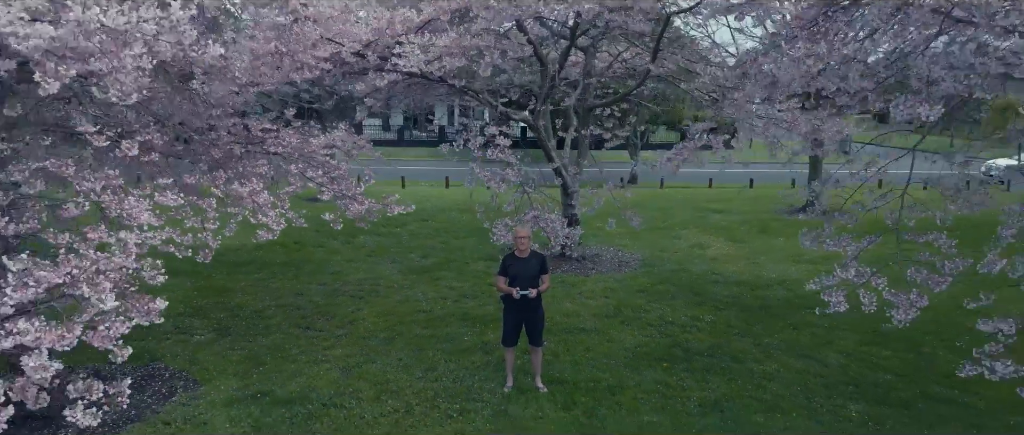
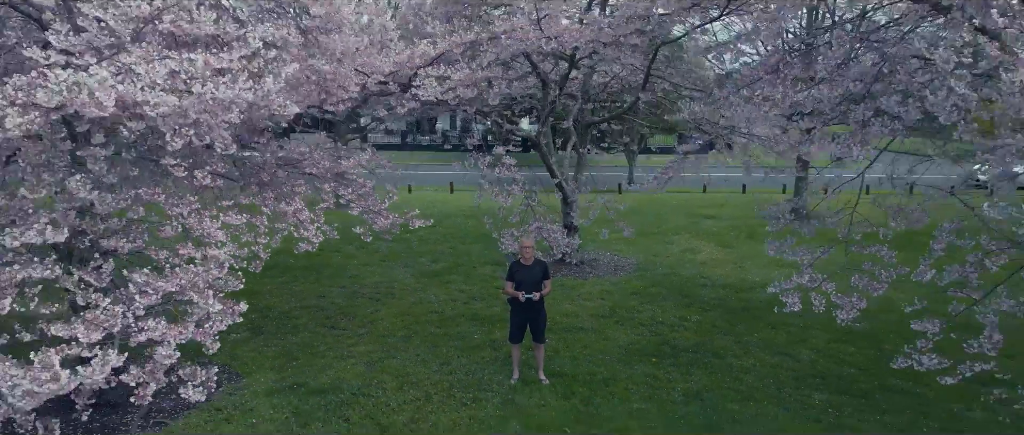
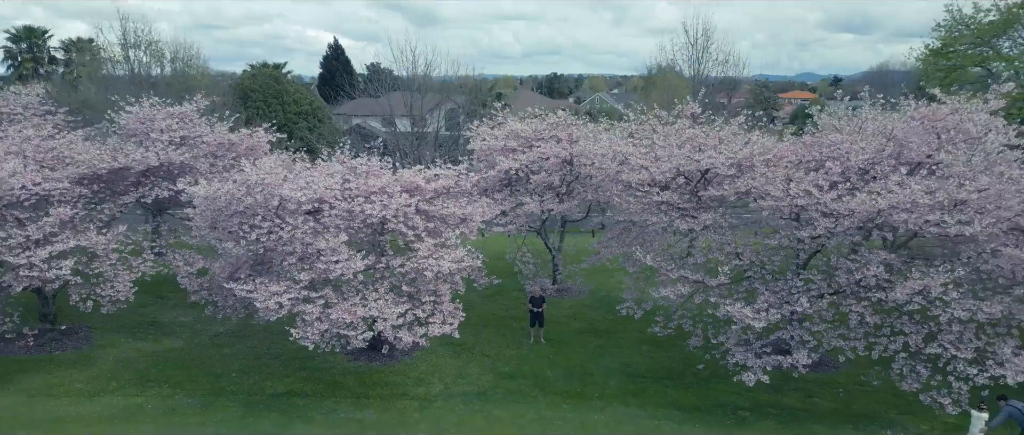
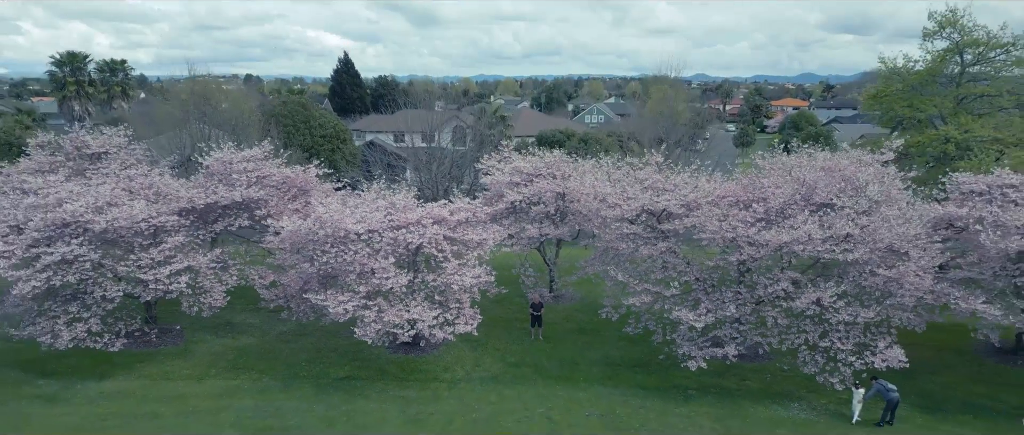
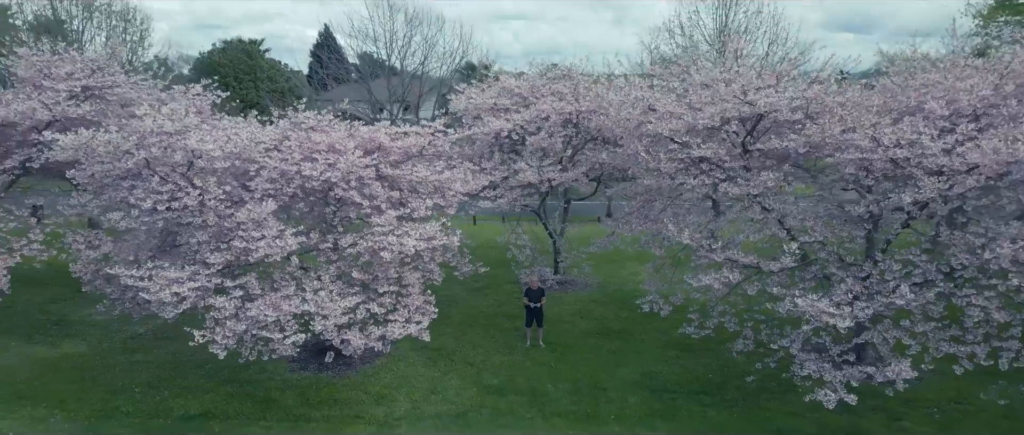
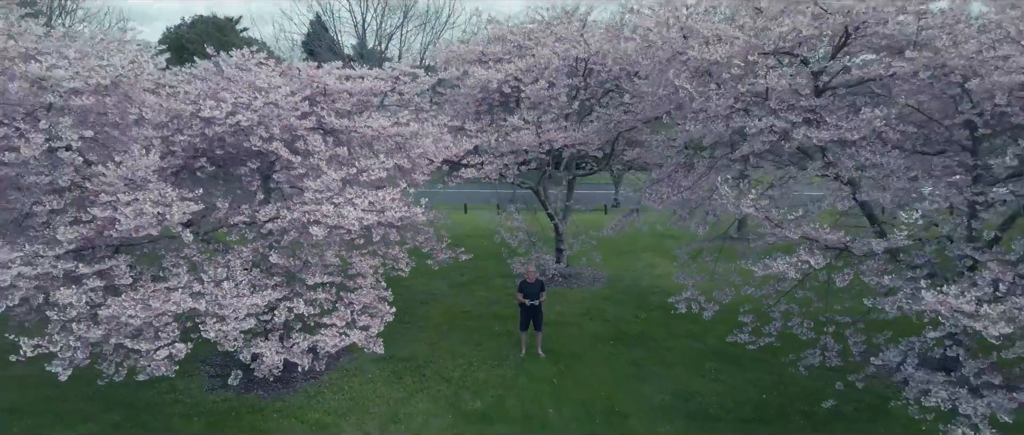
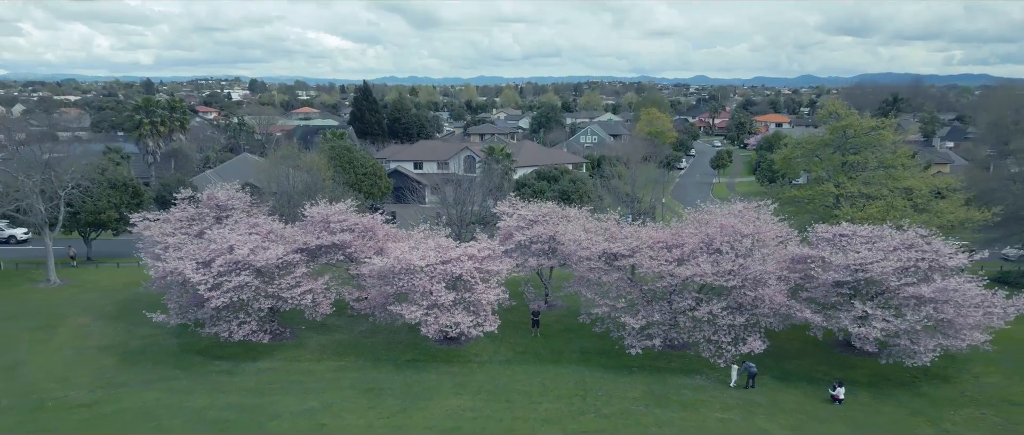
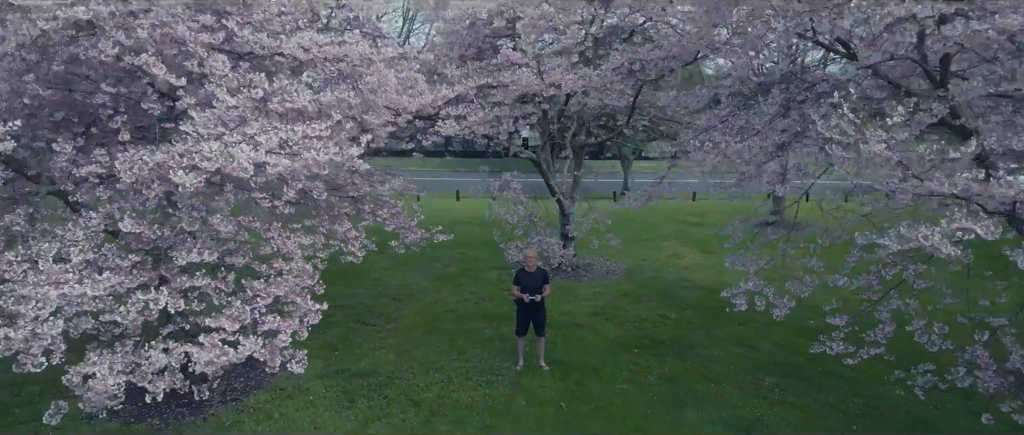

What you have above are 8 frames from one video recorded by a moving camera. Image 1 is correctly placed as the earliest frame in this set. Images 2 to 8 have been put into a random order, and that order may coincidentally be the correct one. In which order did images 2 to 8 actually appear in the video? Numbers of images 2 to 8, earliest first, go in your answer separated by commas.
2, 8, 6, 5, 3, 4, 7
